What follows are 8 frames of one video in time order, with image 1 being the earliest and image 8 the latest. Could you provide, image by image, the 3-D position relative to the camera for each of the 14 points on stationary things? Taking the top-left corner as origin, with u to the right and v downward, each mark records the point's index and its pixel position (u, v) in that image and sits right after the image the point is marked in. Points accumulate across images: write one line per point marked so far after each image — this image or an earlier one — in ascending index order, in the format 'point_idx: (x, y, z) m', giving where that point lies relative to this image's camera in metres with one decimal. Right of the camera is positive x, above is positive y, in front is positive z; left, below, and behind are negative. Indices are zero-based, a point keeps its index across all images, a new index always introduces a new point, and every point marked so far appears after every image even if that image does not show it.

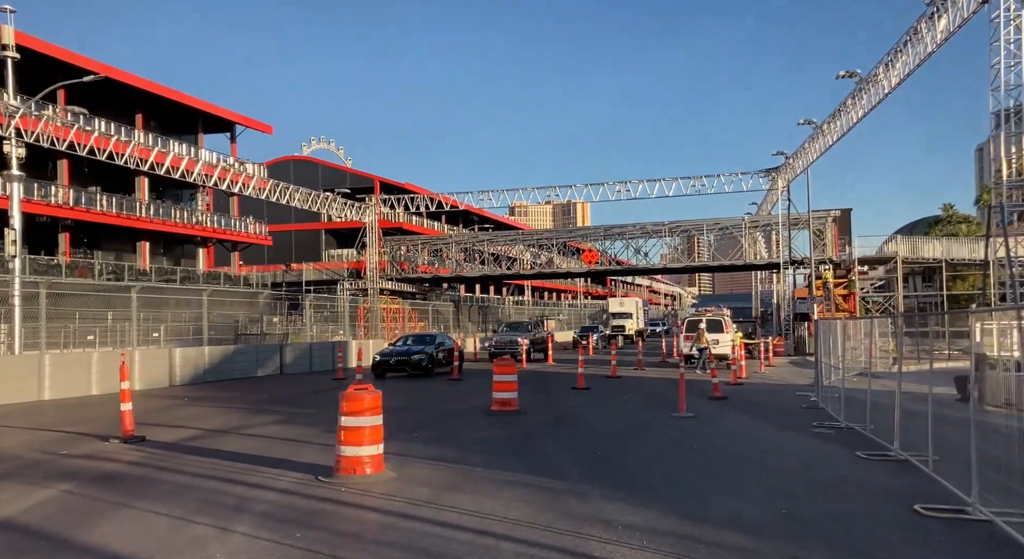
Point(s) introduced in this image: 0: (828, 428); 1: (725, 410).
0: (+6.0, -2.9, +14.3) m
1: (+4.7, -3.0, +16.8) m
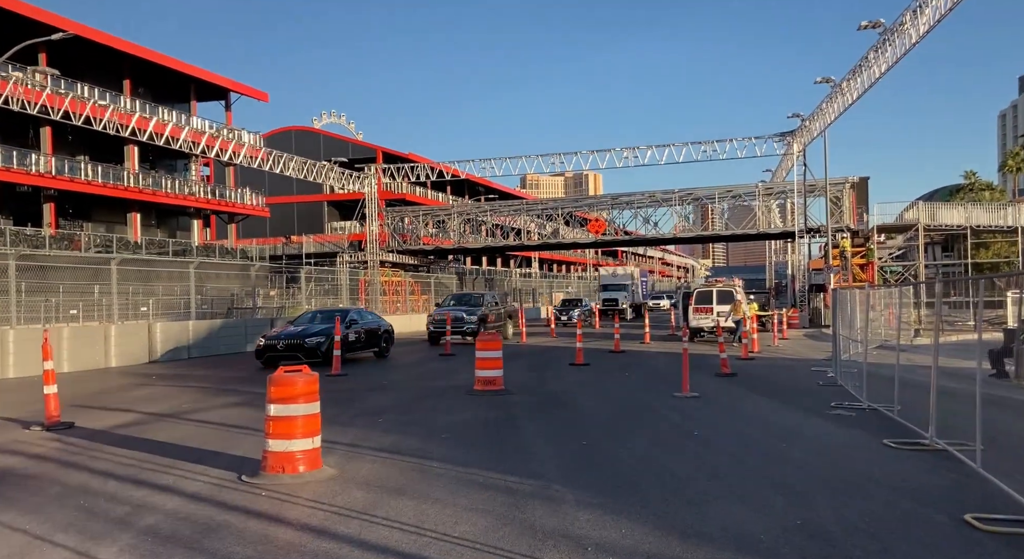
0: (+5.7, -2.2, +12.8) m
1: (+4.5, -2.2, +15.3) m
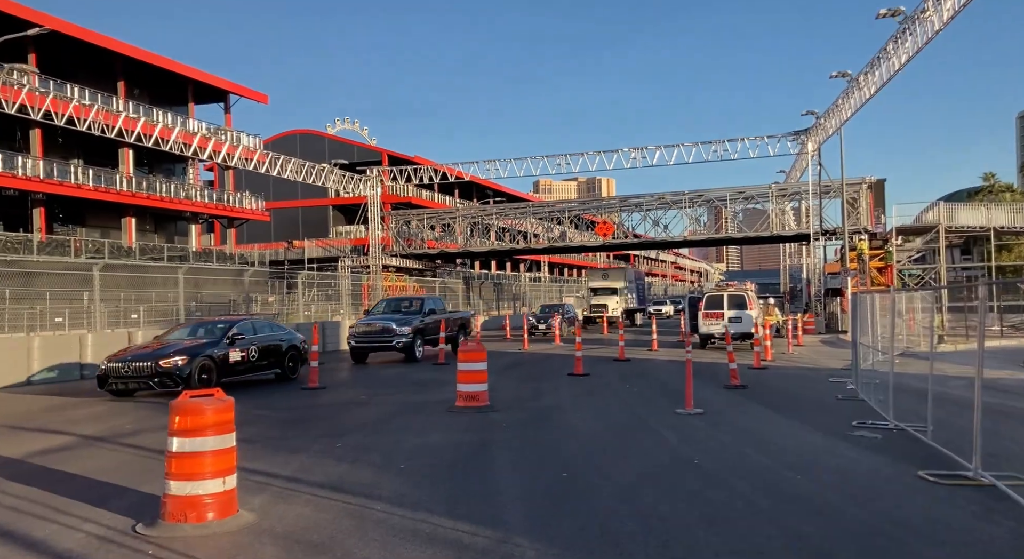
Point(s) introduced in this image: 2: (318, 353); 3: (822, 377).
0: (+5.5, -2.3, +11.3) m
1: (+4.2, -2.3, +13.9) m
2: (-4.2, -1.6, +16.1) m
3: (+8.0, -2.5, +19.4) m
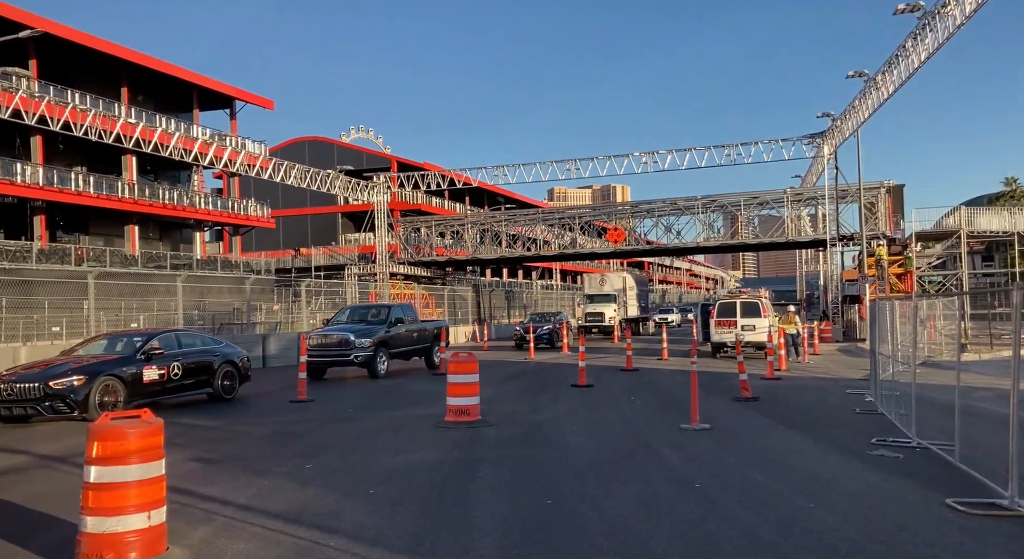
0: (+5.3, -2.4, +10.4) m
1: (+4.1, -2.4, +13.0) m
2: (-4.2, -1.7, +15.4) m
3: (+8.1, -2.7, +18.5) m
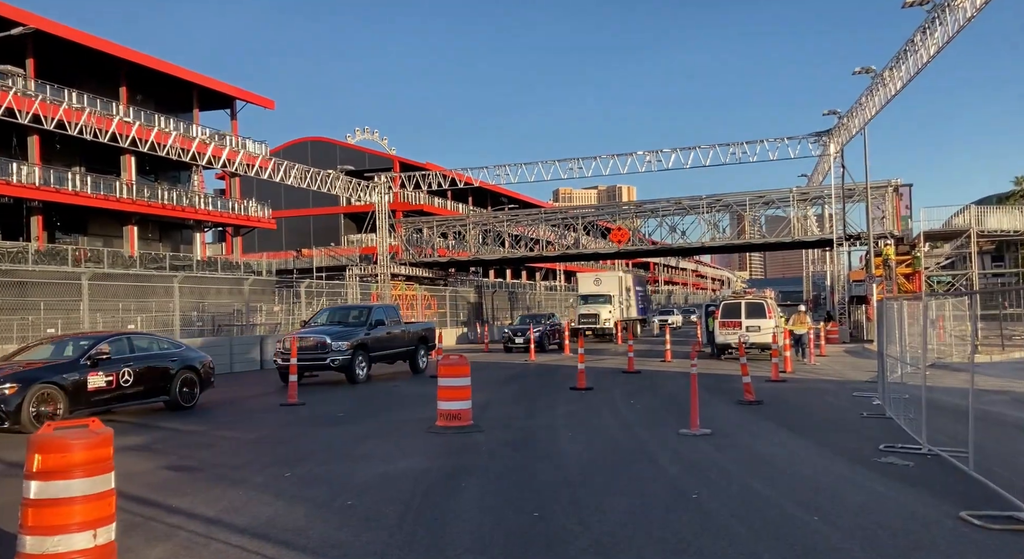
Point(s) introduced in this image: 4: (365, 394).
0: (+5.2, -2.4, +10.0) m
1: (+4.0, -2.4, +12.5) m
2: (-4.3, -1.7, +15.0) m
3: (+8.0, -2.7, +18.0) m
4: (-2.9, -2.3, +15.1) m
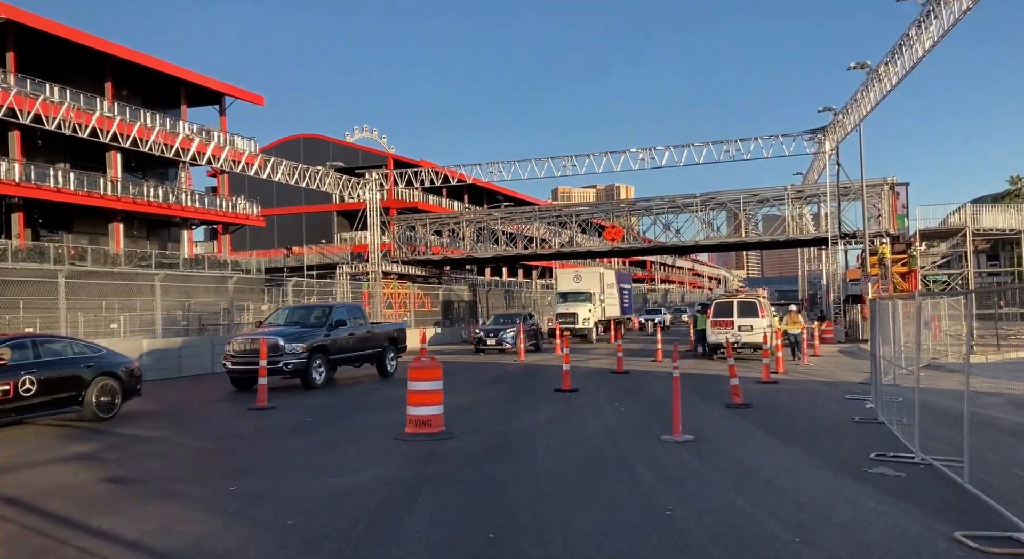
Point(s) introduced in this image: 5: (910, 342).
0: (+4.8, -2.3, +9.4) m
1: (+3.6, -2.4, +12.0) m
2: (-4.7, -1.7, +14.4) m
3: (+7.6, -2.6, +17.5) m
4: (-3.3, -2.3, +14.5) m
5: (+6.0, -1.0, +11.3) m
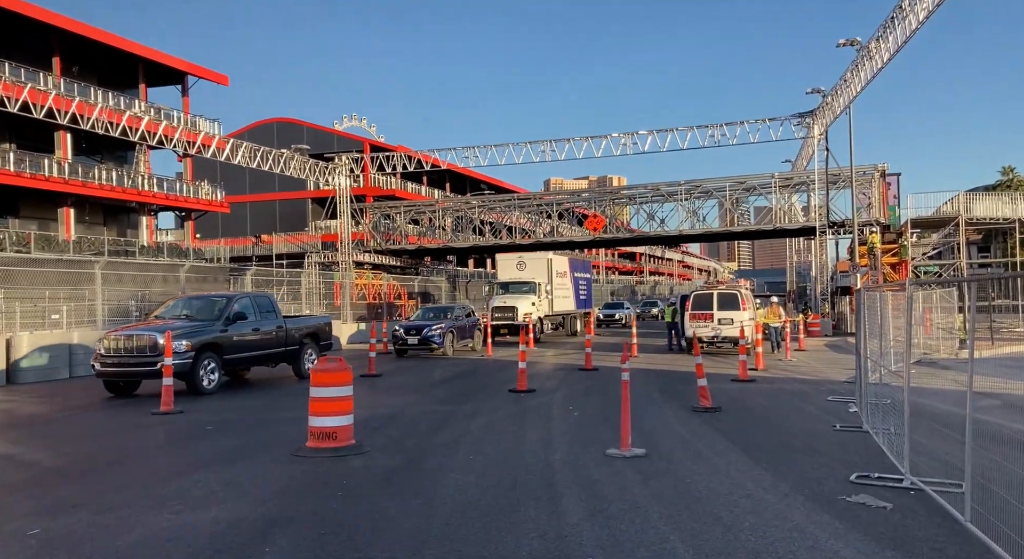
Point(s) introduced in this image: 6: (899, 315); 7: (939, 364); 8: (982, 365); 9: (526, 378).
0: (+3.8, -2.2, +7.8) m
1: (+2.6, -2.2, +10.3) m
2: (-5.7, -1.5, +12.6) m
3: (+6.5, -2.4, +15.8) m
4: (-4.4, -2.1, +12.8) m
5: (+5.0, -0.8, +9.6) m
6: (+5.0, -0.5, +9.7) m
7: (+4.6, -1.0, +8.0) m
8: (+4.2, -0.8, +6.5) m
9: (+0.3, -2.1, +16.3) m
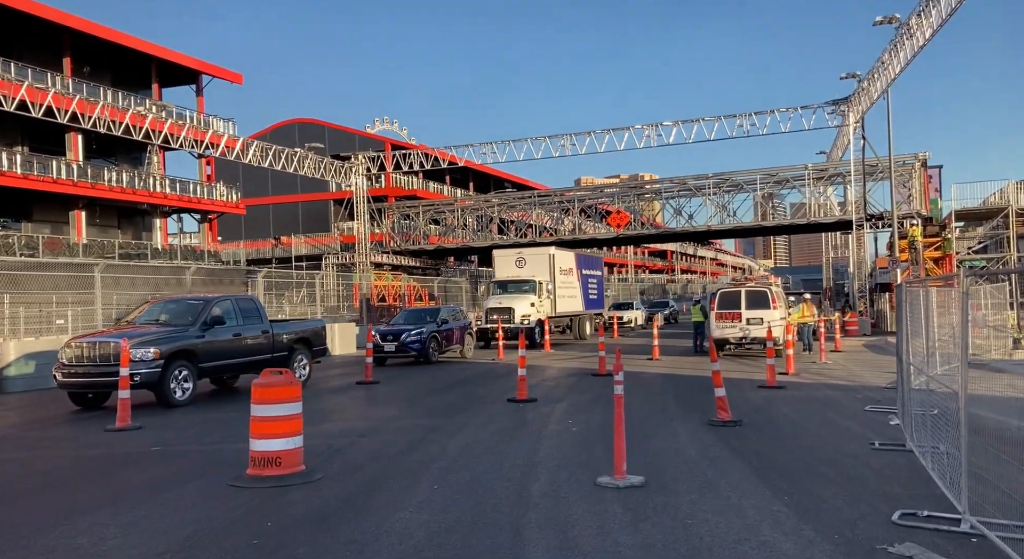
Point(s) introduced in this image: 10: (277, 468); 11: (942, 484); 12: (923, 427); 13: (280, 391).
0: (+3.5, -2.1, +6.2) m
1: (+2.4, -2.2, +8.8) m
2: (-5.9, -1.5, +11.5) m
3: (+6.5, -2.3, +14.1) m
4: (-4.5, -2.1, +11.6) m
5: (+4.7, -0.7, +8.0) m
6: (+4.7, -0.4, +8.0) m
7: (+4.2, -0.9, +6.4) m
8: (+3.8, -0.8, +5.0) m
9: (+0.4, -2.1, +14.9) m
10: (-2.5, -2.0, +8.2) m
11: (+4.7, -2.2, +8.1) m
12: (+5.3, -1.9, +9.6) m
13: (-2.5, -1.2, +7.9) m
